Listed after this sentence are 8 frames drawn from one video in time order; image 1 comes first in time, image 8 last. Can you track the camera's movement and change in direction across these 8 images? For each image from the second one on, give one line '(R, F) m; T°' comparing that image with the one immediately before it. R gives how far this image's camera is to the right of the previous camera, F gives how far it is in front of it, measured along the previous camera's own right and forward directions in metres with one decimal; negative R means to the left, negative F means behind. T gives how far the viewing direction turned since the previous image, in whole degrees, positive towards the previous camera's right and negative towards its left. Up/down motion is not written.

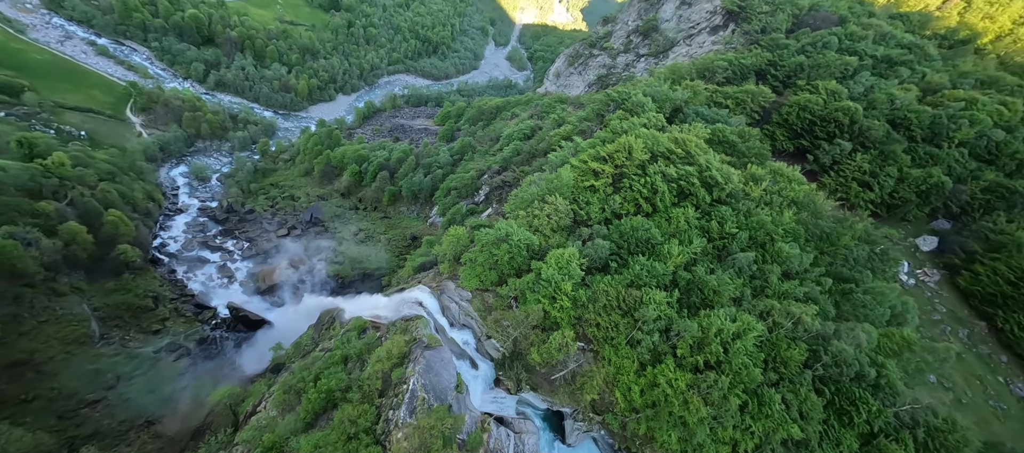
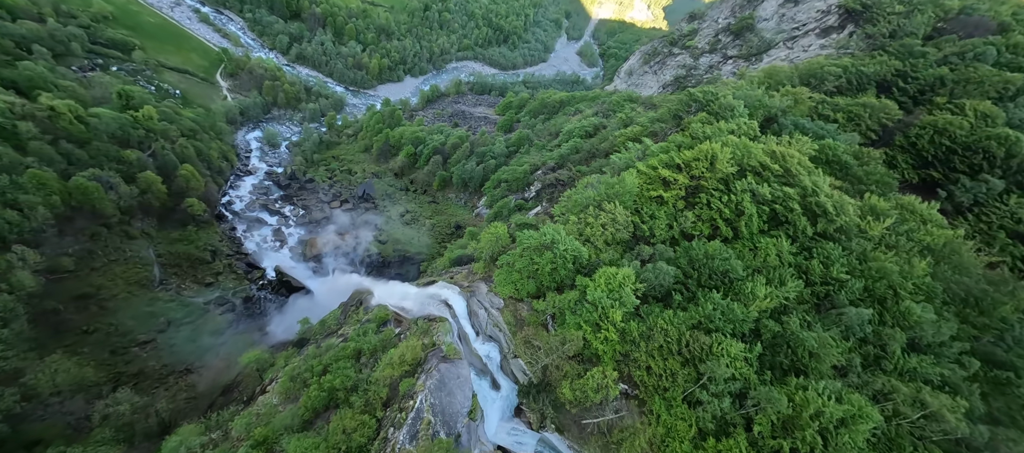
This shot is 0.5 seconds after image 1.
(+0.1, +3.4) m; -7°
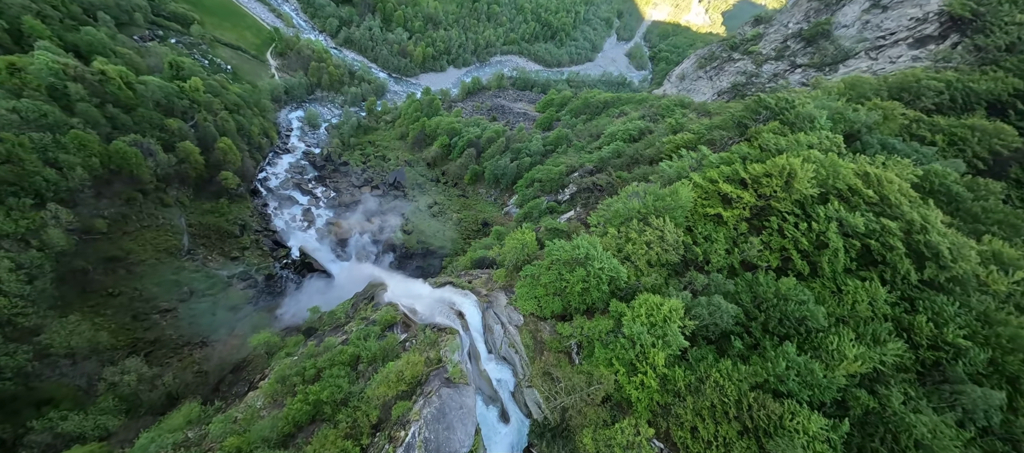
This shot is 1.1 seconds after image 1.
(0.0, +3.0) m; -4°
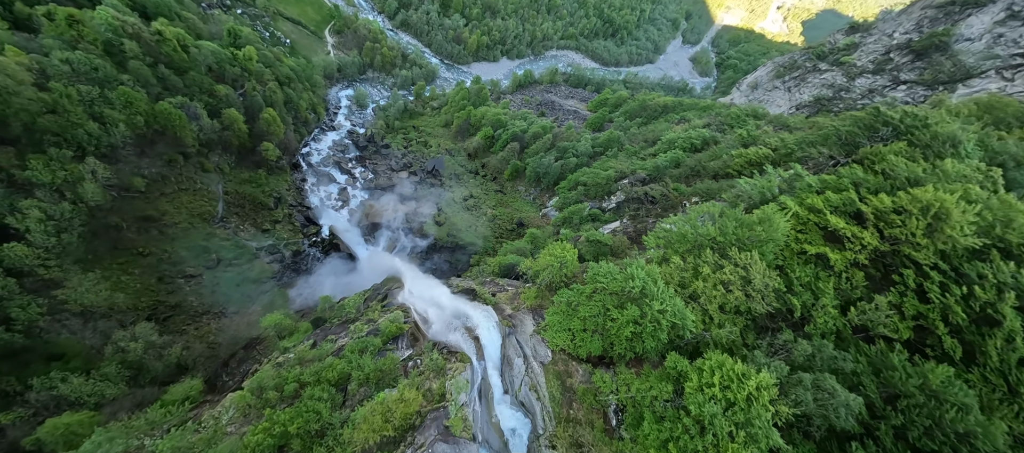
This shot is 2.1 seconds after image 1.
(-0.2, +4.0) m; -5°
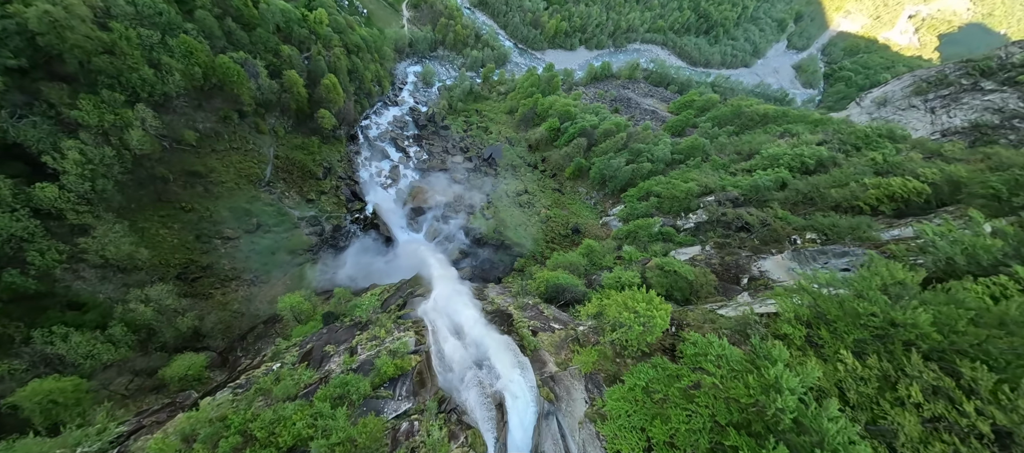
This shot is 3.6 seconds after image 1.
(-0.5, +6.1) m; -7°
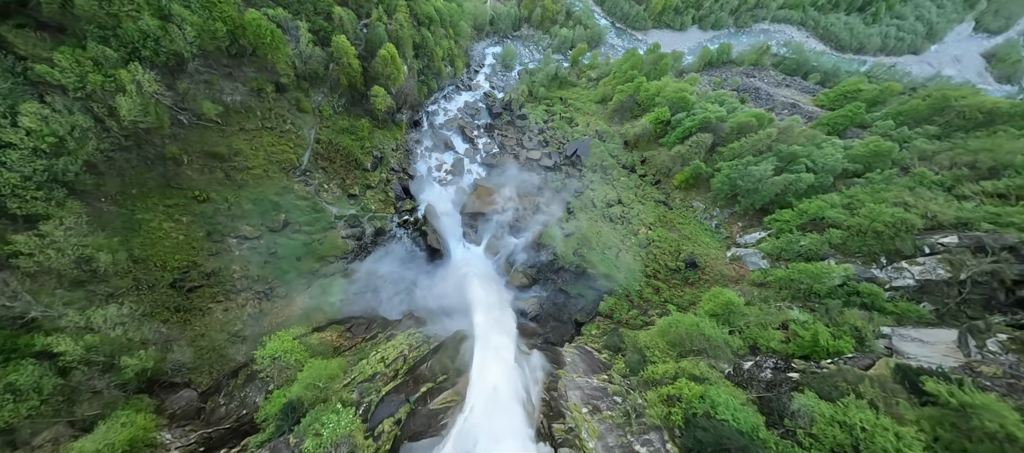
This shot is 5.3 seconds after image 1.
(-1.7, +13.3) m; -10°
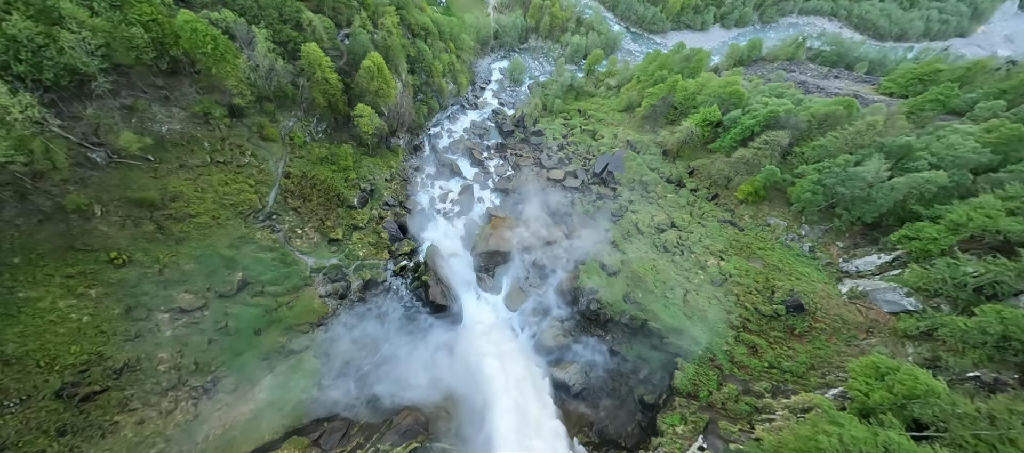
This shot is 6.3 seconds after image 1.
(-0.8, +10.0) m; -2°
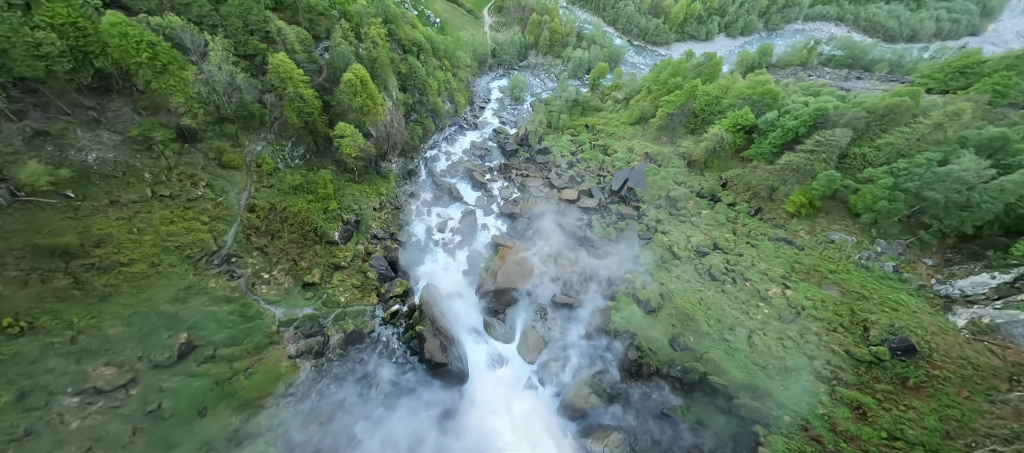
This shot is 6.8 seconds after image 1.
(-0.5, +6.0) m; 0°
